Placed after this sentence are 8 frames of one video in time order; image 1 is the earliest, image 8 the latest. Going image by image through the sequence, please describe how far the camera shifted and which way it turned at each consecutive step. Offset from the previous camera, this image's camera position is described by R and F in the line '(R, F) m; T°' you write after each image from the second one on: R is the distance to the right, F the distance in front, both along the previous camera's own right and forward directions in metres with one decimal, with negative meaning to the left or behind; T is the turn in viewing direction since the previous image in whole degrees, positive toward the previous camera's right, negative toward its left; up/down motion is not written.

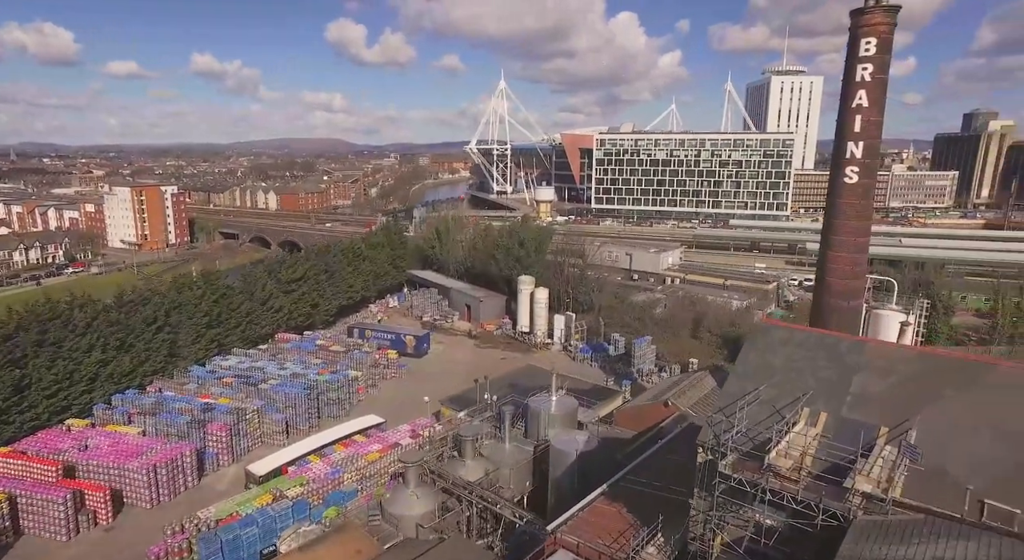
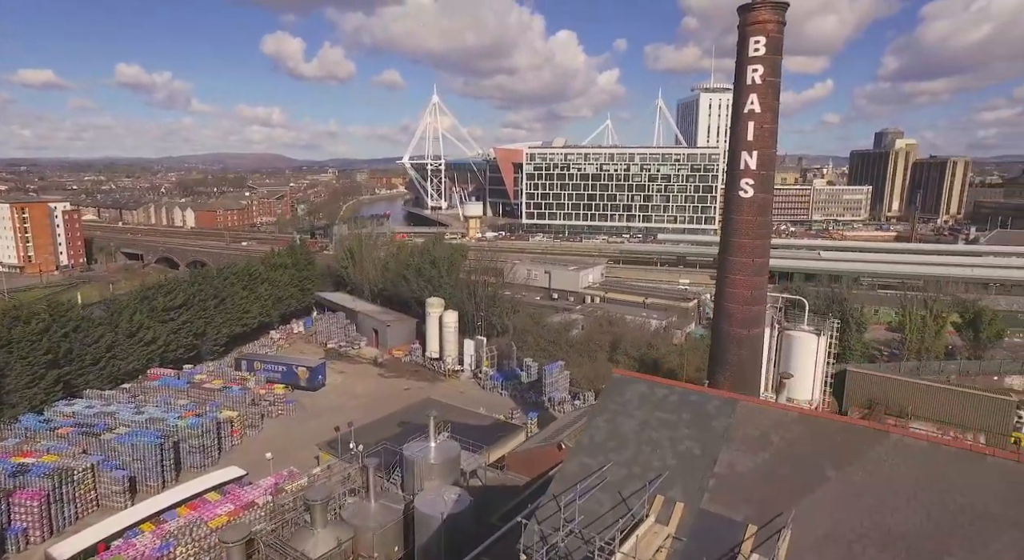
(+1.7, +1.8) m; +5°
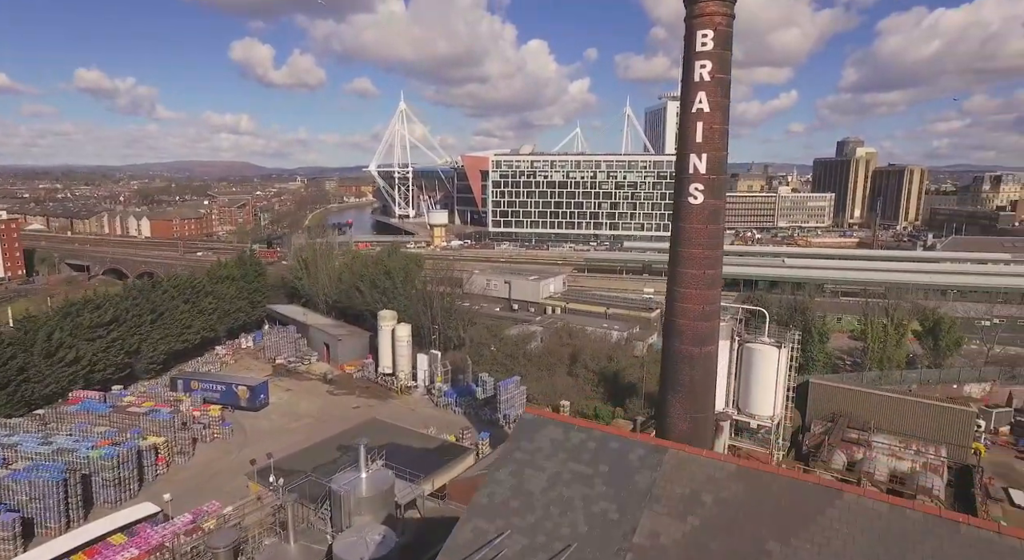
(+0.8, +1.0) m; +3°
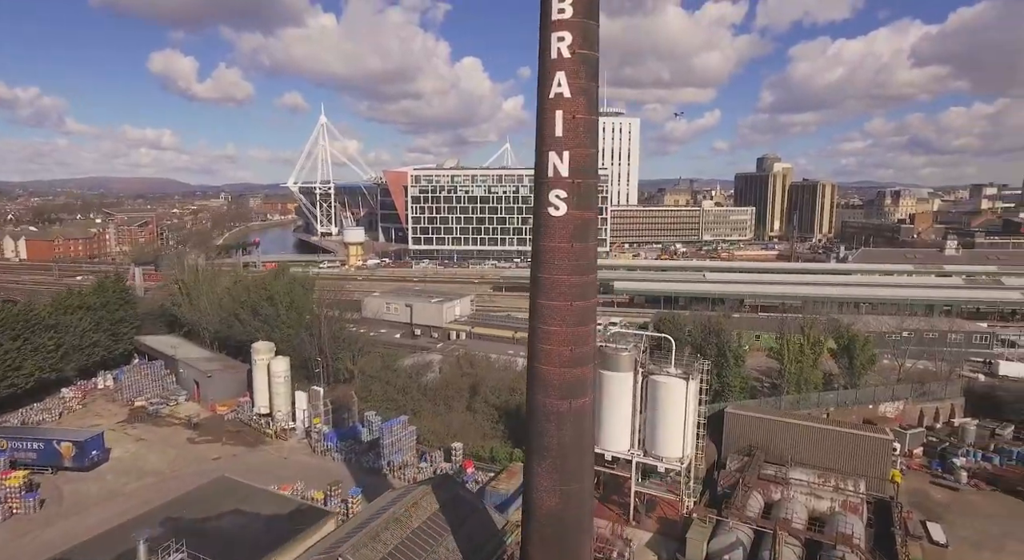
(+1.7, +2.4) m; +6°
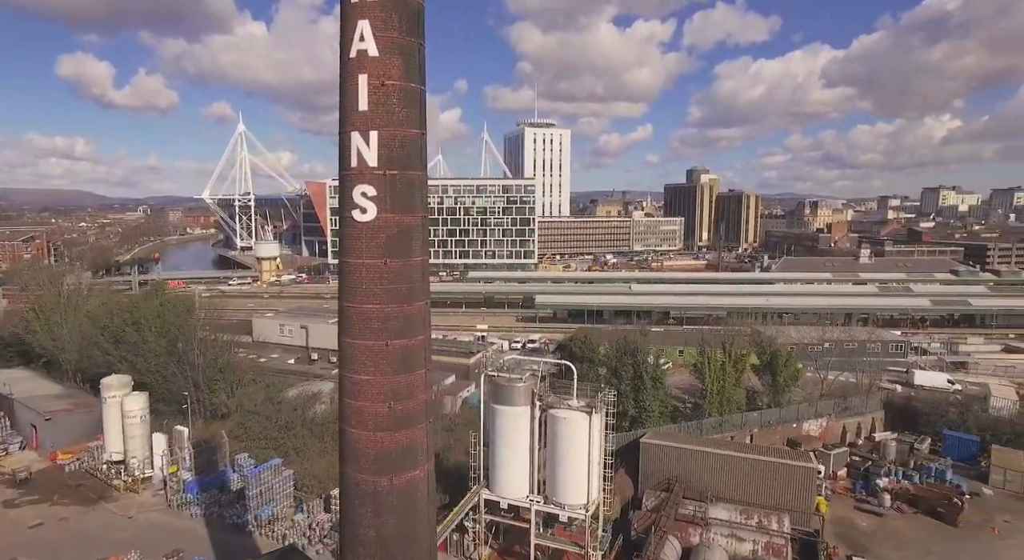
(+1.4, +2.1) m; +6°
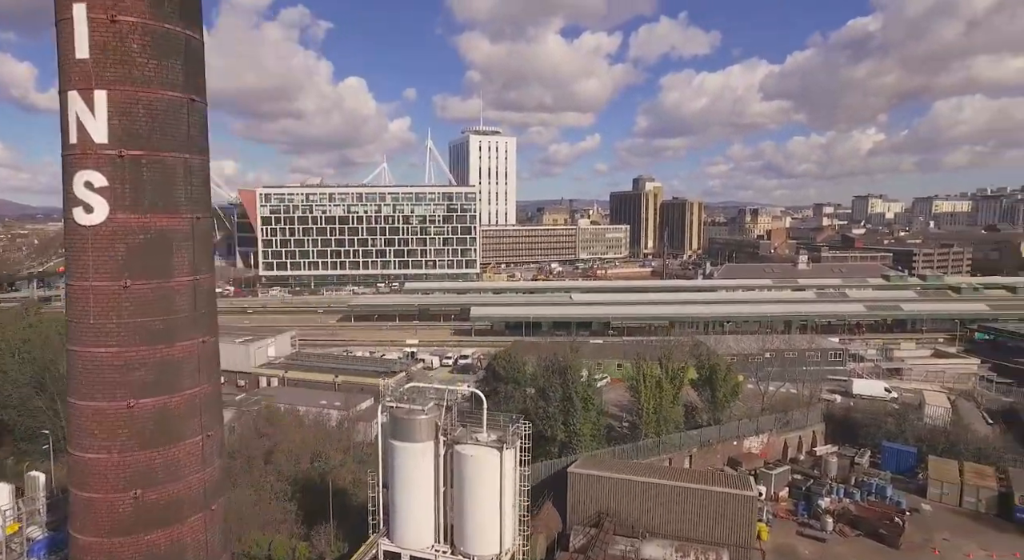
(+1.0, +1.6) m; +5°
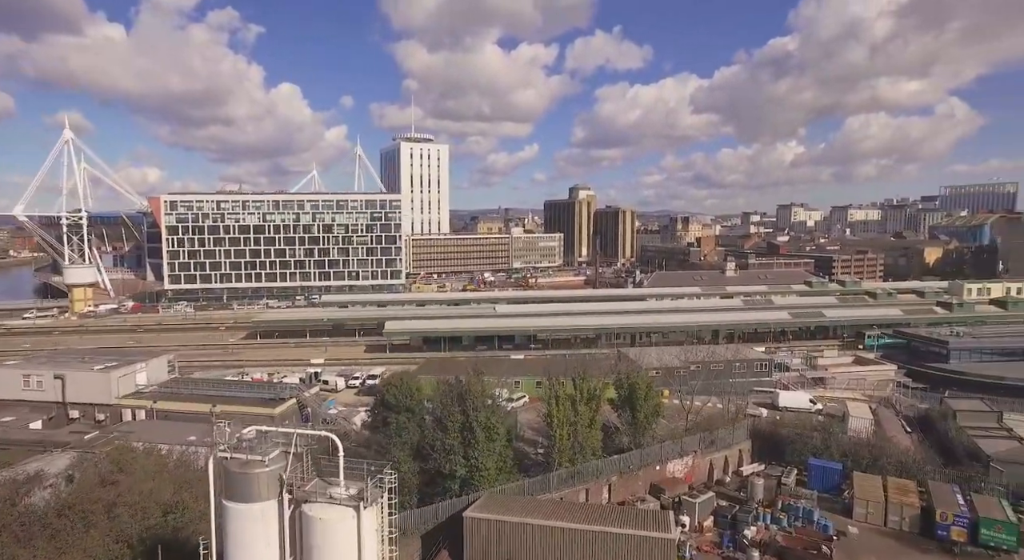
(+1.2, +1.9) m; +6°
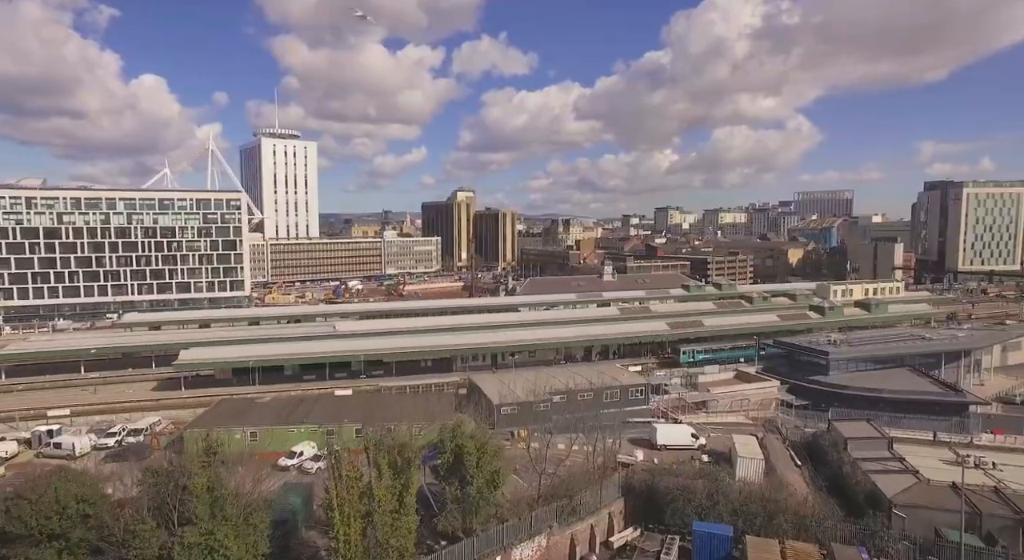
(+2.4, +4.9) m; +10°
